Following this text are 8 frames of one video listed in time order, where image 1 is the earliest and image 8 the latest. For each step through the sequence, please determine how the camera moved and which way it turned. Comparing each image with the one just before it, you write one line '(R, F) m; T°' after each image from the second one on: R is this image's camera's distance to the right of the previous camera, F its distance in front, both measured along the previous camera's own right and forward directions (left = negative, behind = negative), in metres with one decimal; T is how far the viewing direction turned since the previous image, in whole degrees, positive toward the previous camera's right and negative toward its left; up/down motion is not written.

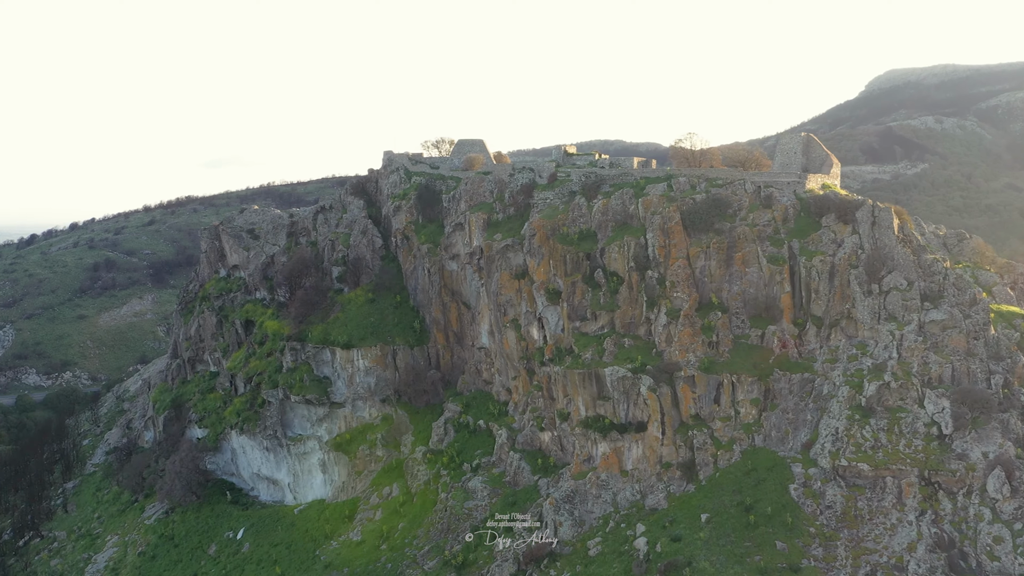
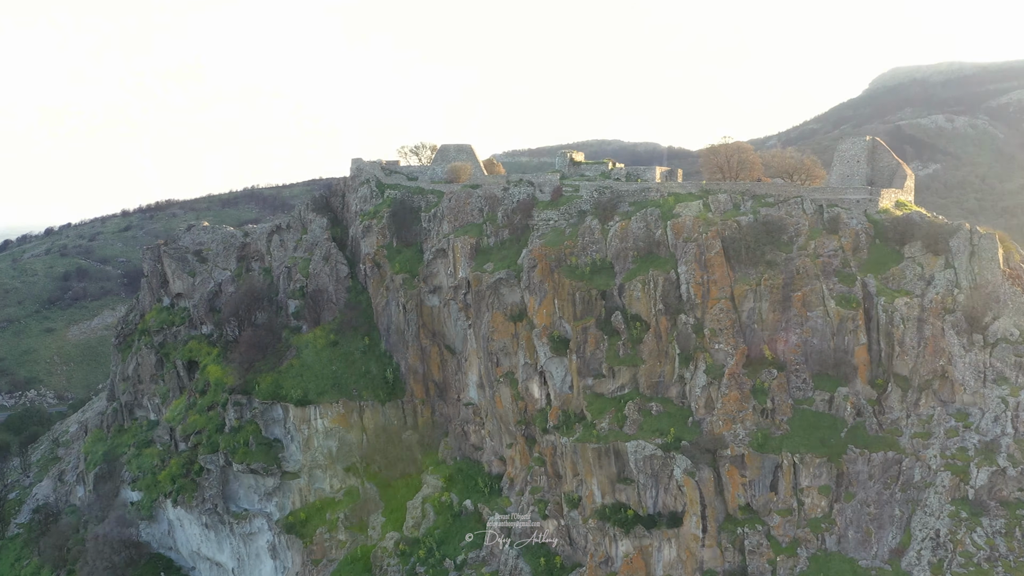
(0.0, +9.6) m; 0°
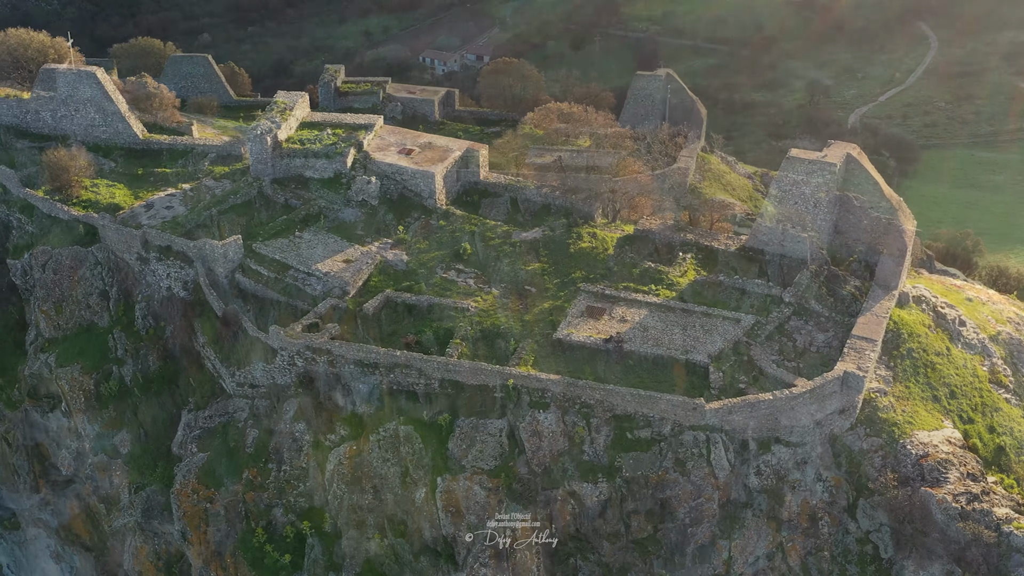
(+0.6, +6.6) m; -1°
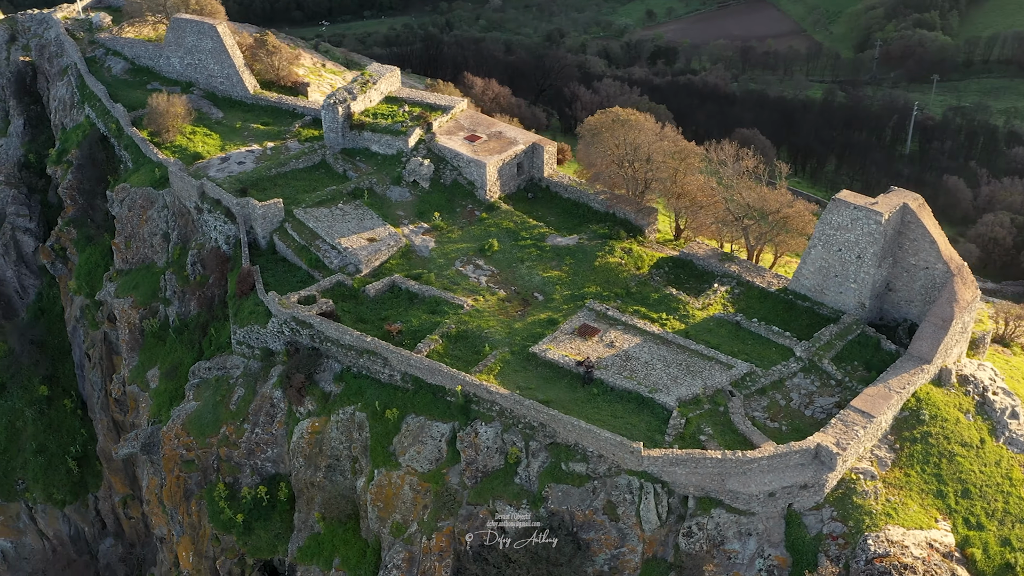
(+6.4, +1.7) m; -14°
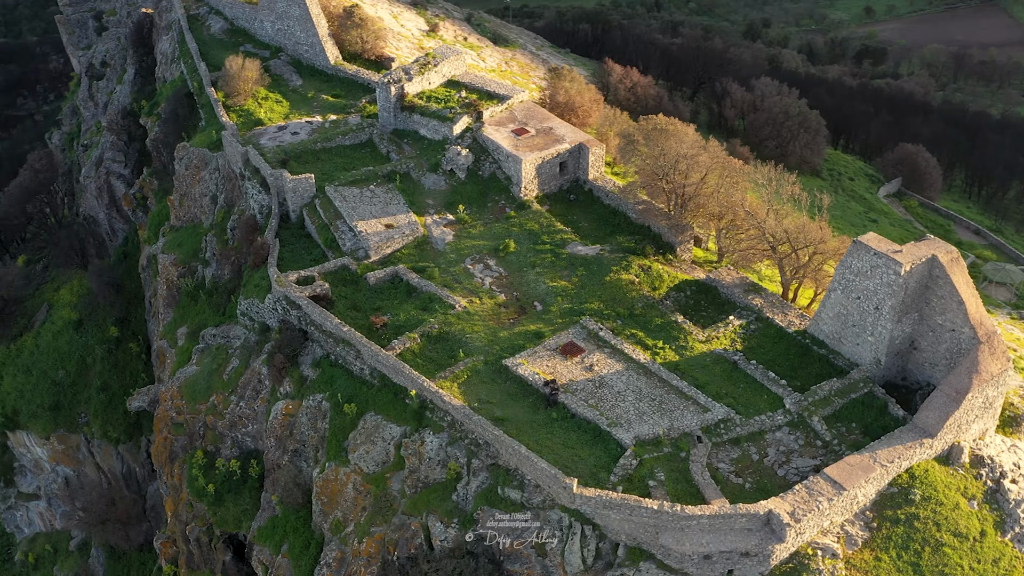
(+4.6, +1.6) m; -10°
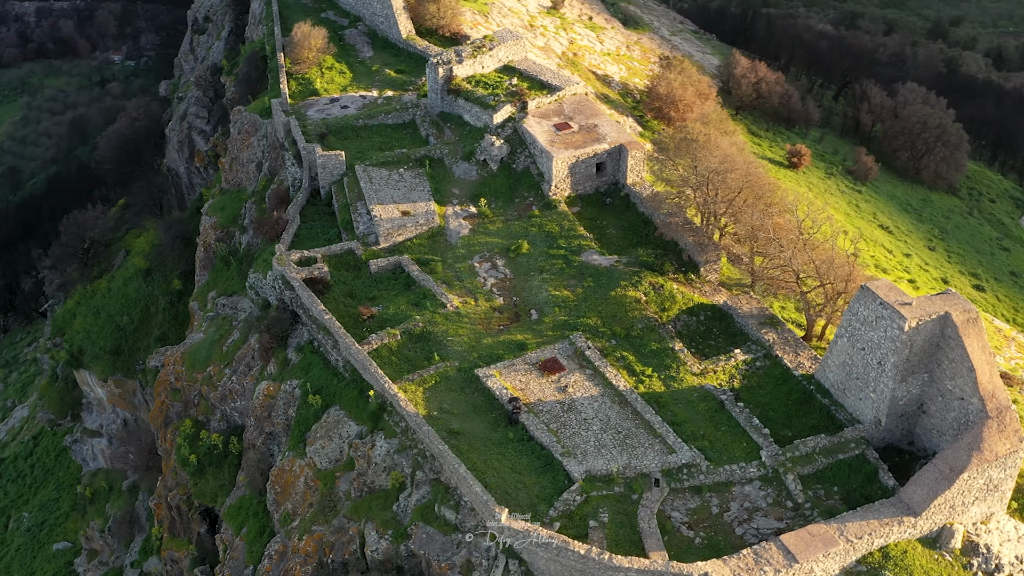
(+3.7, +1.5) m; -9°
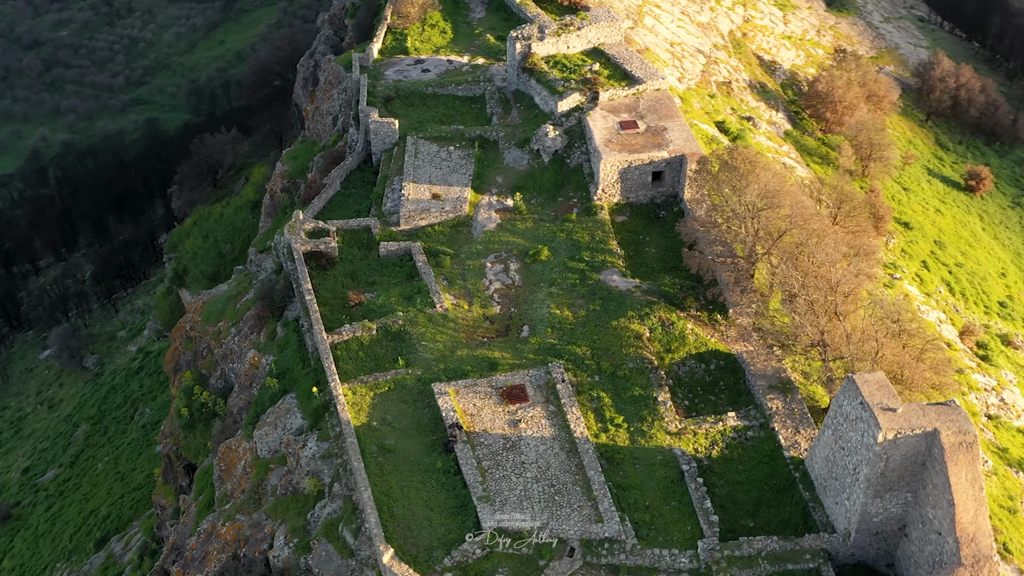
(+4.6, +2.5) m; -12°
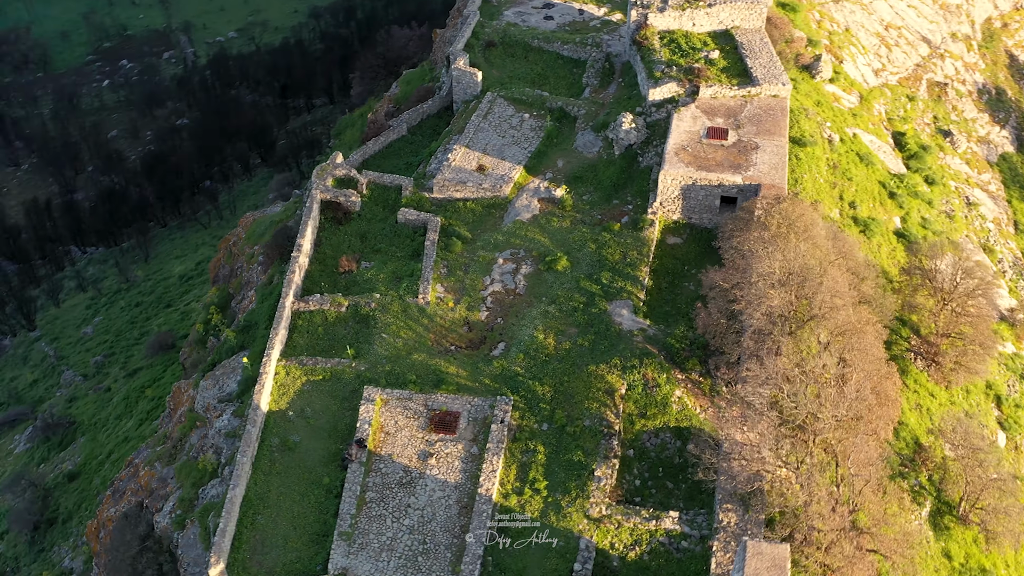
(+5.0, +3.3) m; -14°
